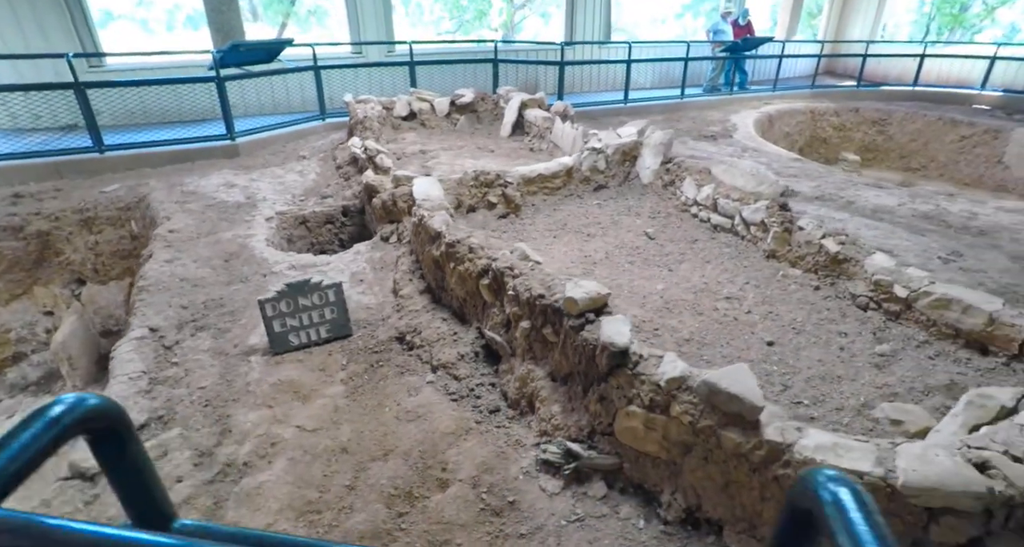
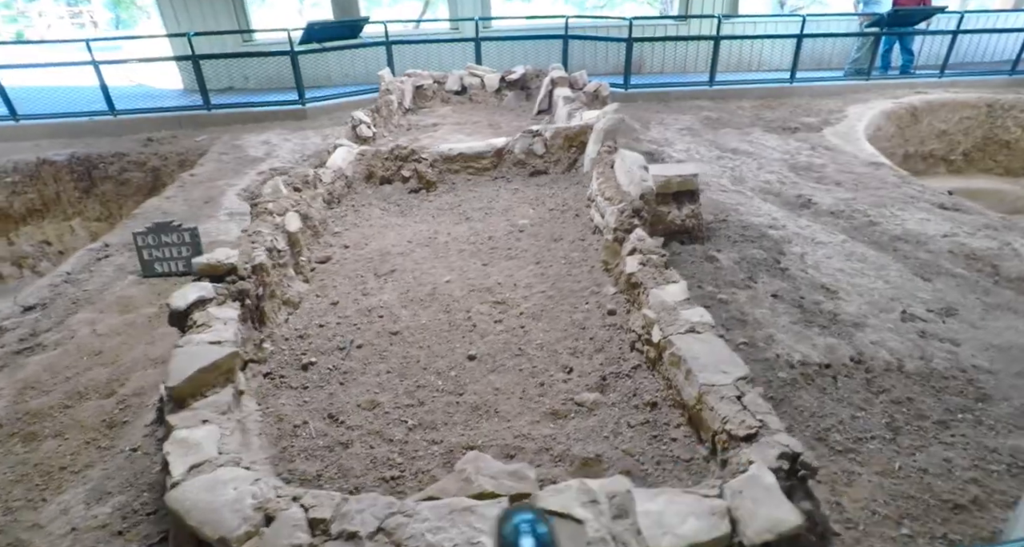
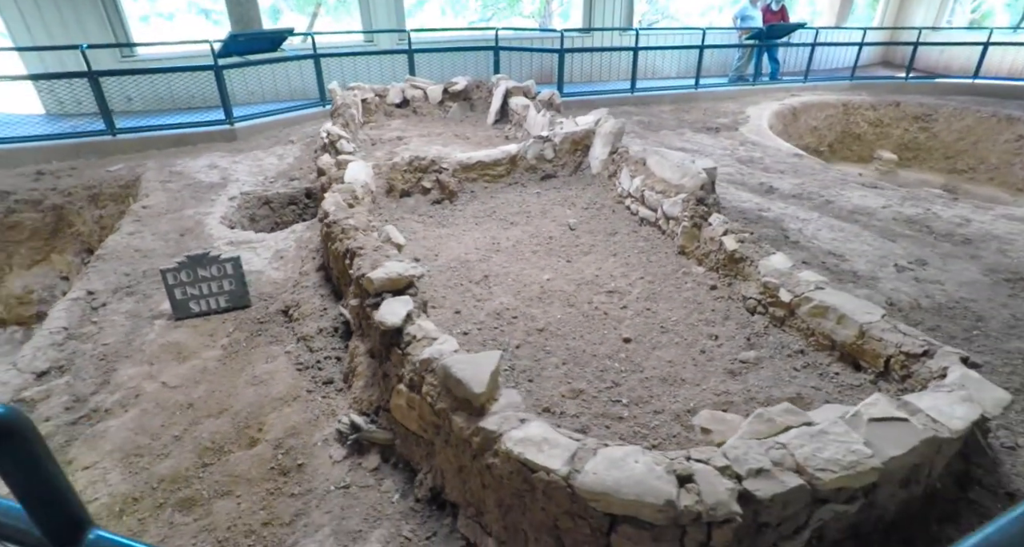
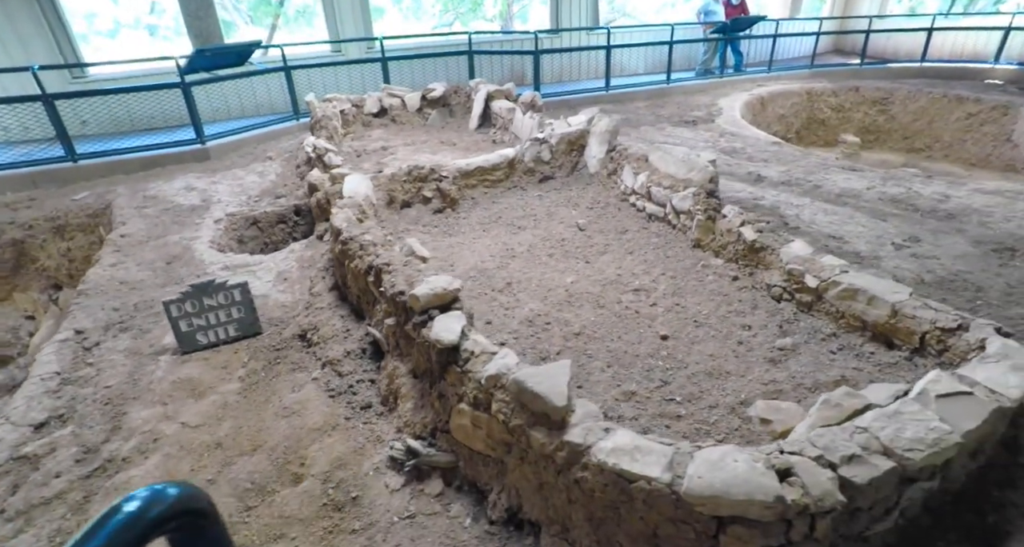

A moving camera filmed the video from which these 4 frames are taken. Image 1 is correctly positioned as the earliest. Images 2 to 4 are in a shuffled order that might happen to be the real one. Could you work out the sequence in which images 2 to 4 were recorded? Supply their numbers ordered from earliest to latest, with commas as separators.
4, 3, 2
